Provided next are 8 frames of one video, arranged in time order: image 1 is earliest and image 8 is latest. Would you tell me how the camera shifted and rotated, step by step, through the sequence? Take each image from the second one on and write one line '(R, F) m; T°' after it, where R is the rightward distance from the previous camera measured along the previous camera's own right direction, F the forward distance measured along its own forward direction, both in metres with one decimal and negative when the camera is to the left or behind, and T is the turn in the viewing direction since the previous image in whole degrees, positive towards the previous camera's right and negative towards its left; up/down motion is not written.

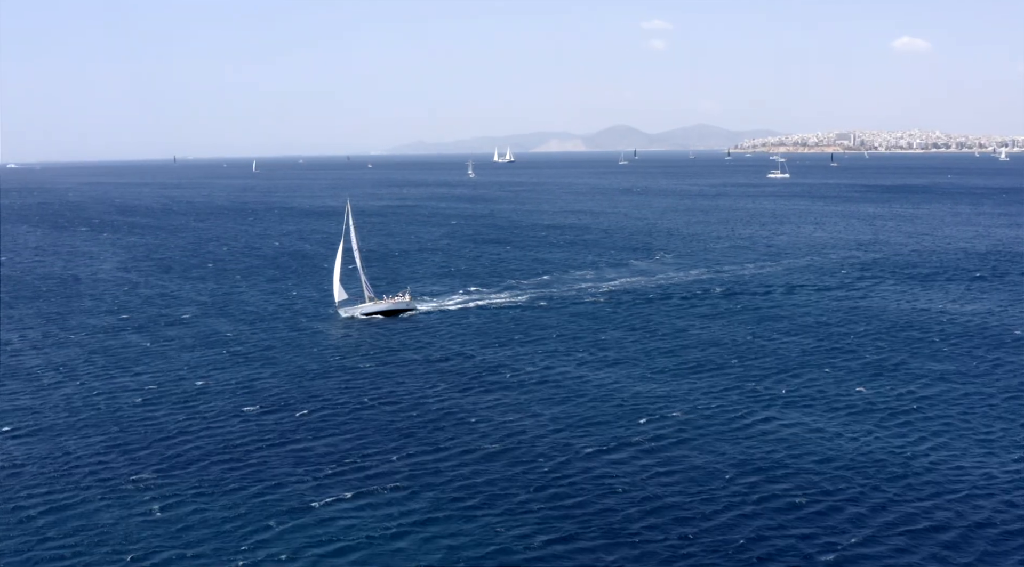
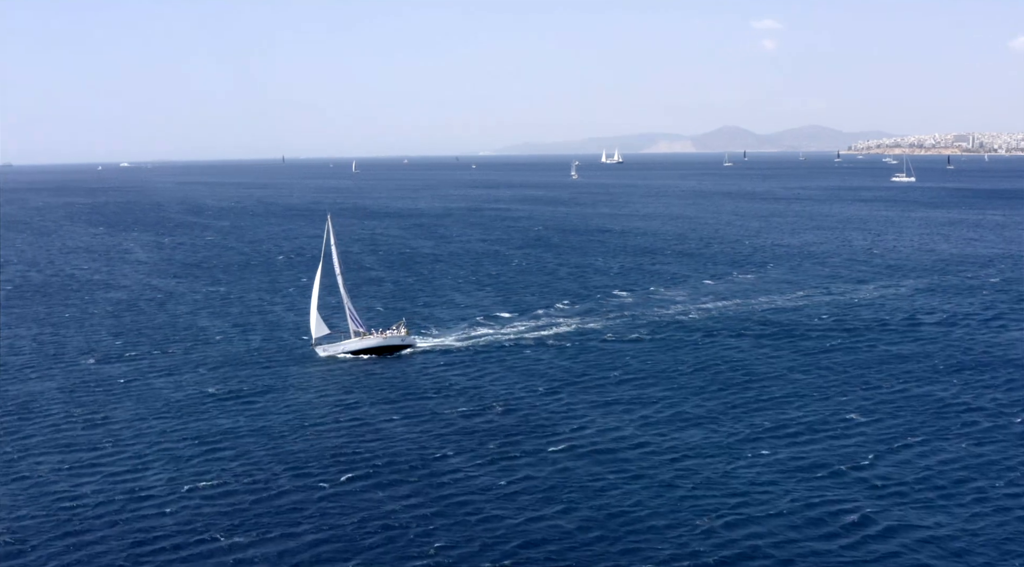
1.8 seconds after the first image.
(+4.7, +17.4) m; -5°
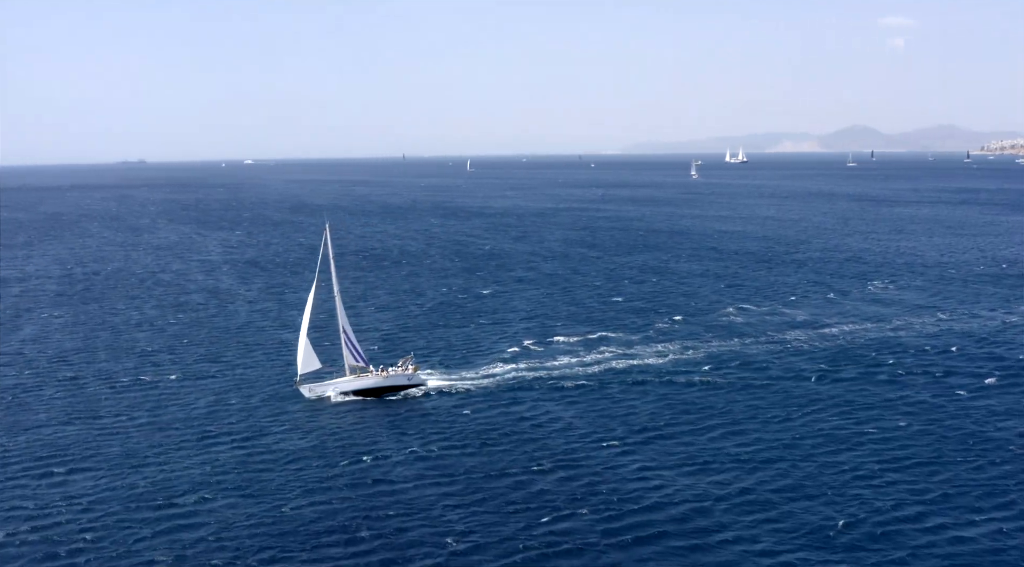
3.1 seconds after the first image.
(+3.4, +13.8) m; -6°
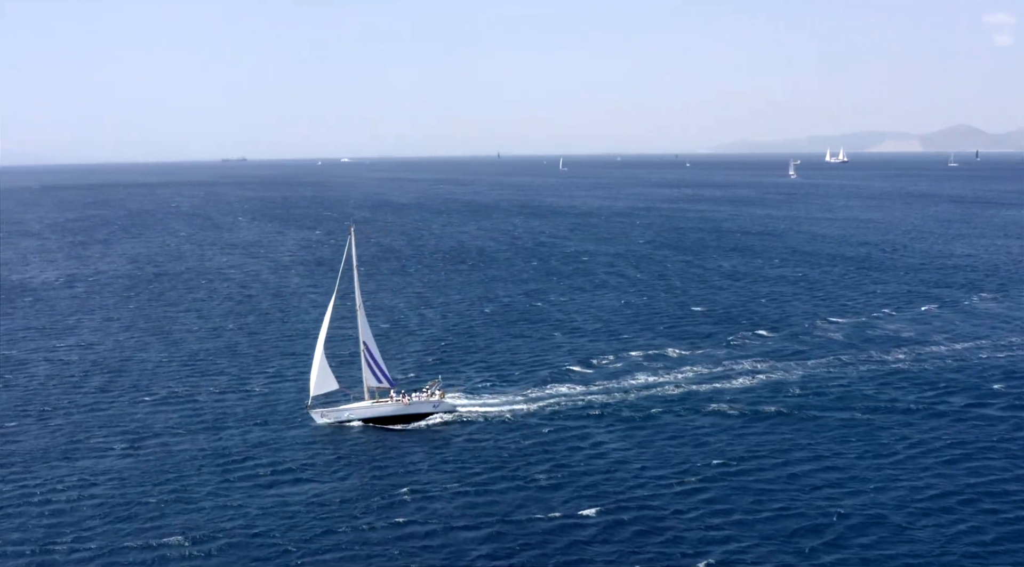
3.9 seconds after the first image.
(+1.8, +6.6) m; -5°
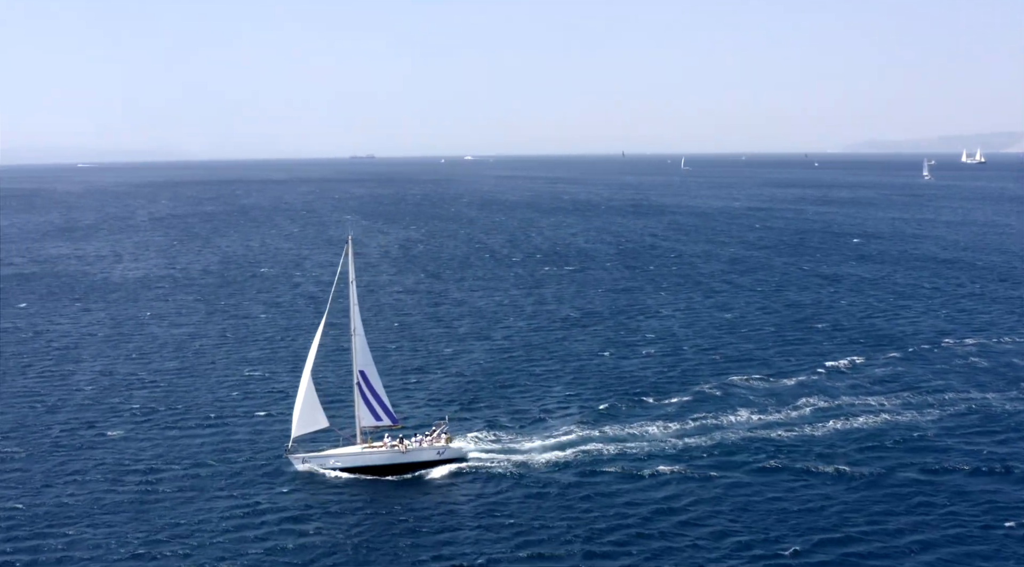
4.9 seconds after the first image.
(+2.7, +8.7) m; -6°
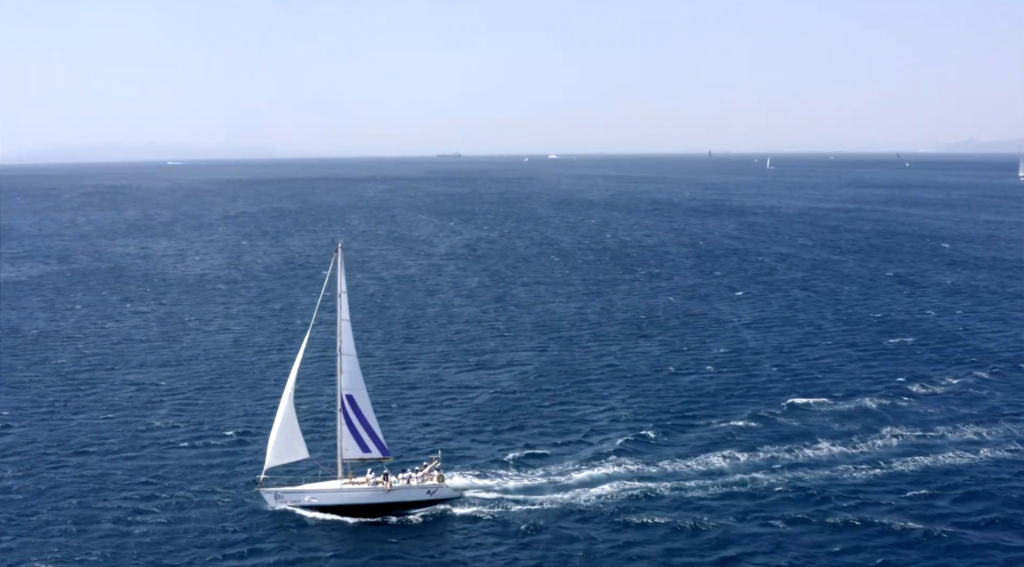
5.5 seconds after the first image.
(+1.7, +5.1) m; -4°
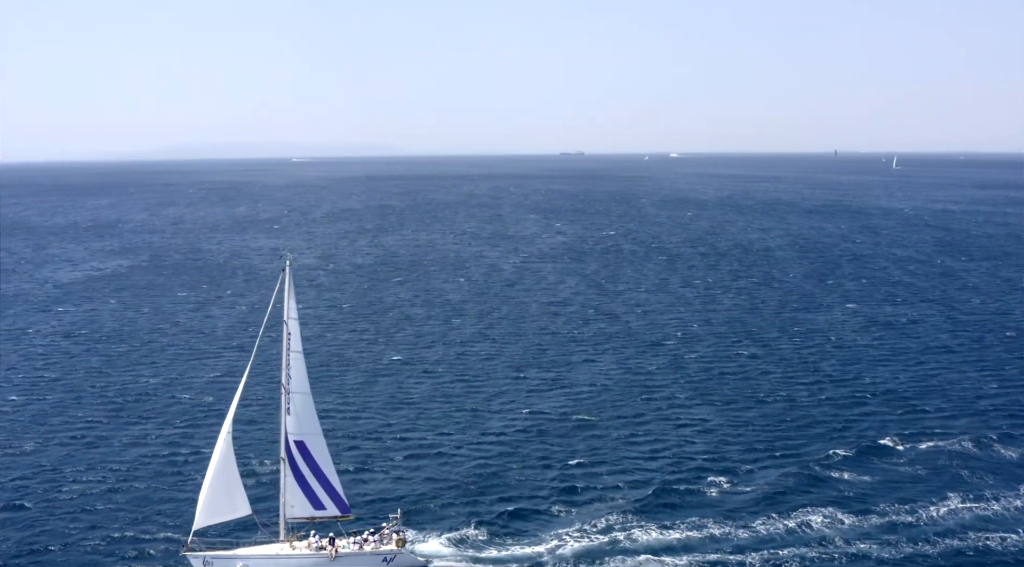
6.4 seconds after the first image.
(+2.2, +6.9) m; -6°
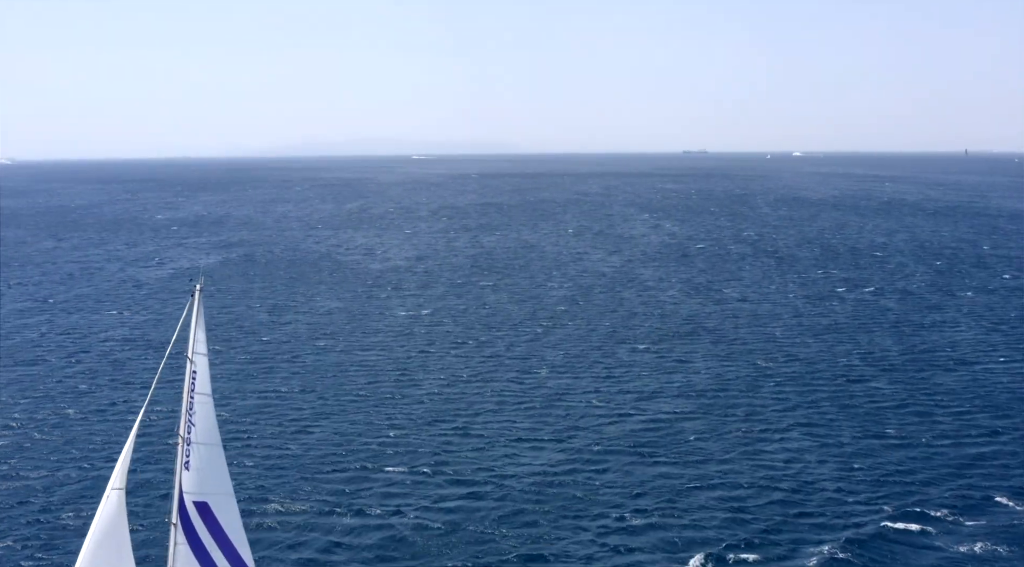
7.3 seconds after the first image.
(+2.3, +6.0) m; -6°
